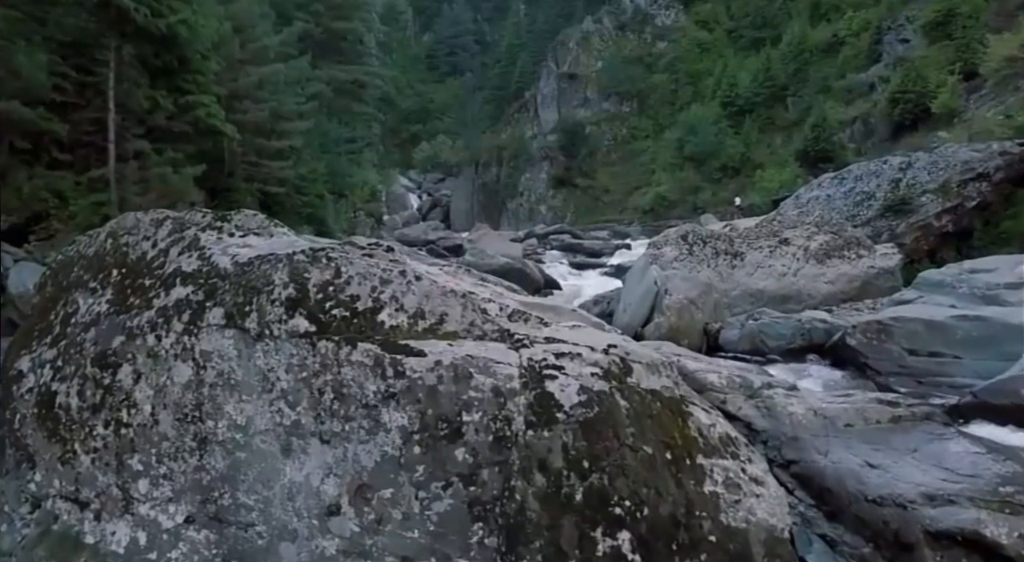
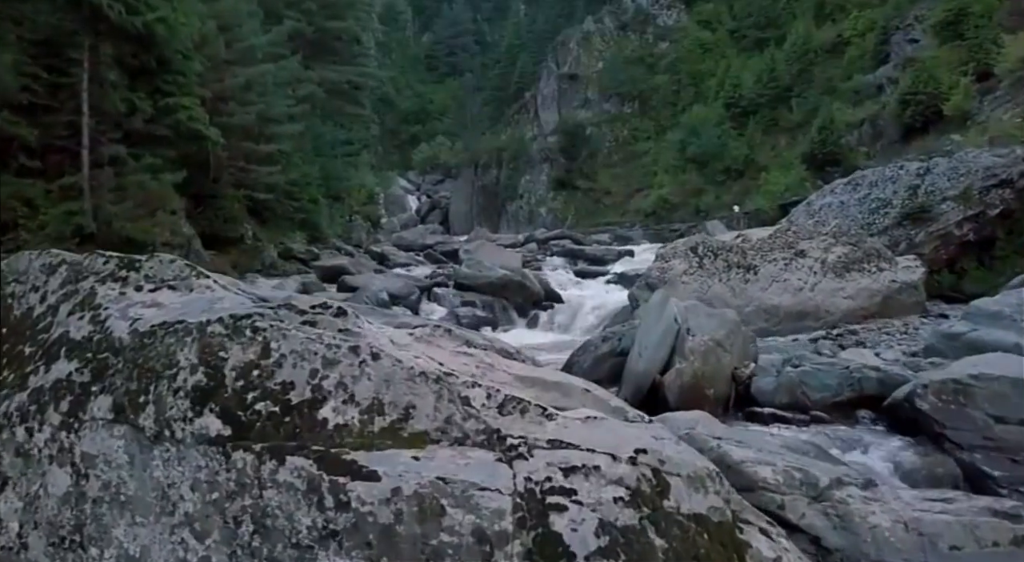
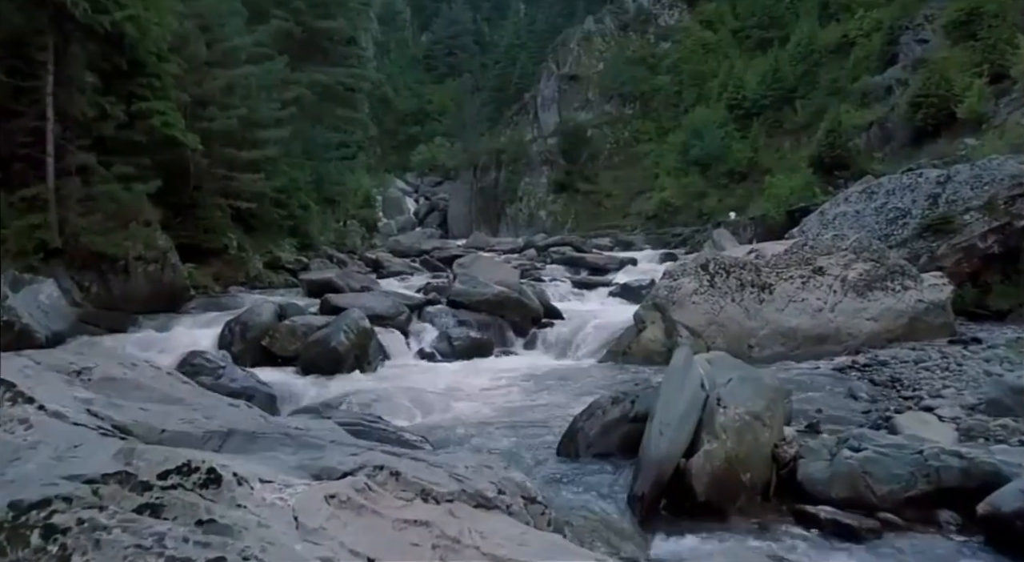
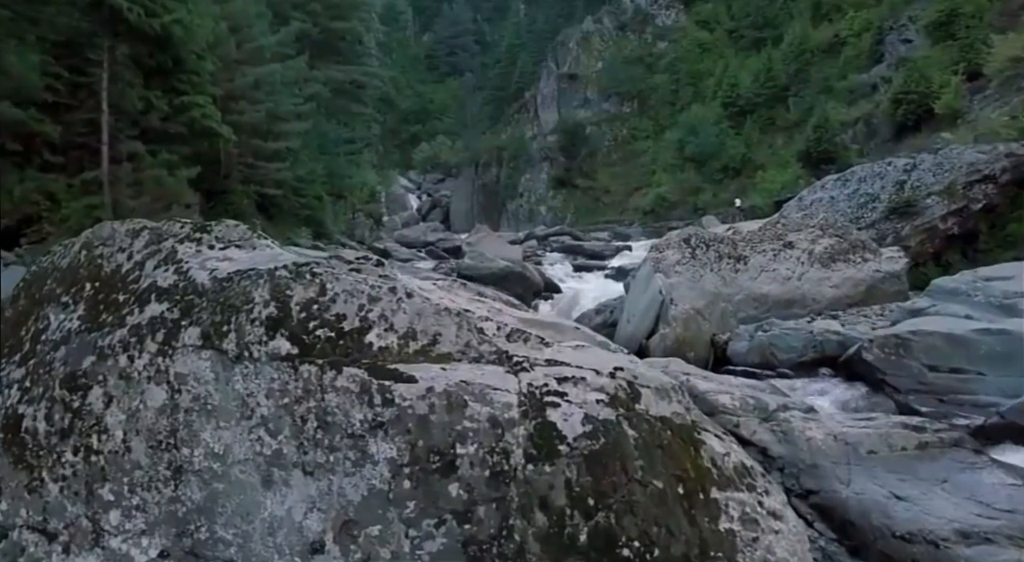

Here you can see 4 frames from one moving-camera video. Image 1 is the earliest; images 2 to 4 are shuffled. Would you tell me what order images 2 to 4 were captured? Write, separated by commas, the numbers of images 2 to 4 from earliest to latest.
4, 2, 3
